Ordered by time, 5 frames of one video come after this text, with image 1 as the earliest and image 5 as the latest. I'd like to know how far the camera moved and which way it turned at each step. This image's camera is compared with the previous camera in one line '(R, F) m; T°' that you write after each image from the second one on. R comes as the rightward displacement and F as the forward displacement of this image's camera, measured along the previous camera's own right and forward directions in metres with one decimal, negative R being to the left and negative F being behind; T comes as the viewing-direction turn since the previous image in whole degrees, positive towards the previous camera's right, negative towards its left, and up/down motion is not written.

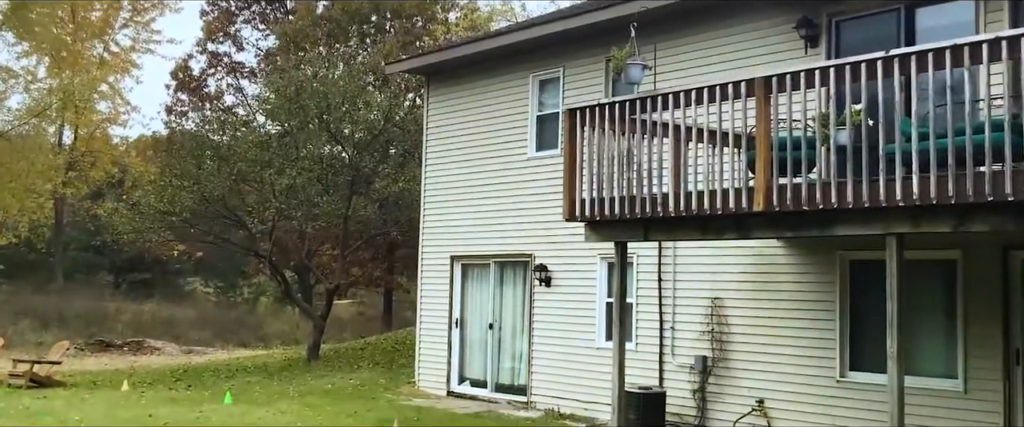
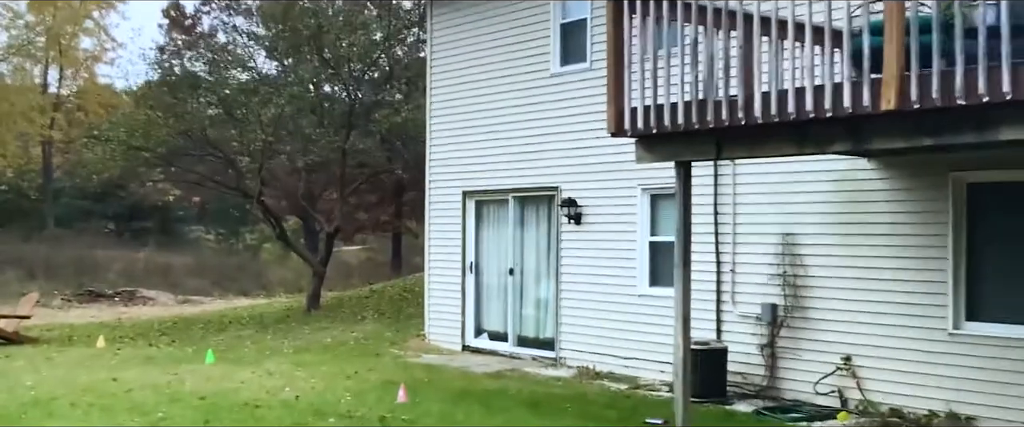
(-0.1, +1.9) m; -1°
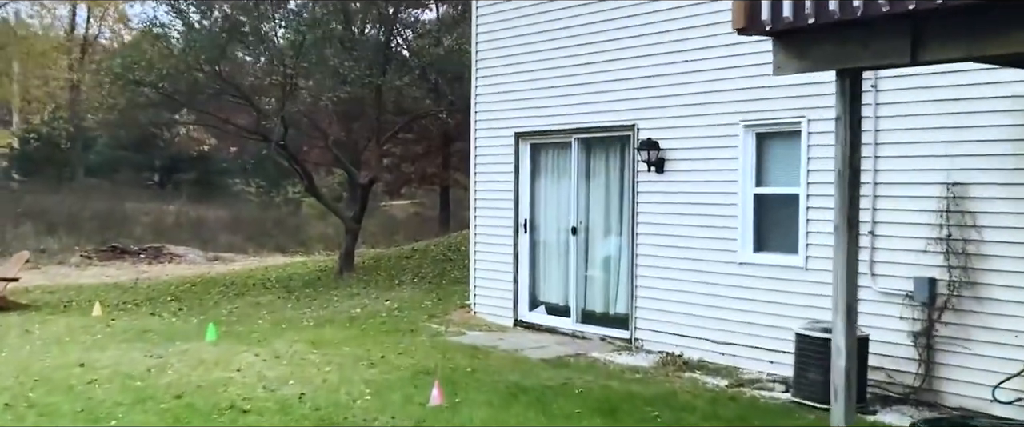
(-0.1, +2.2) m; -3°
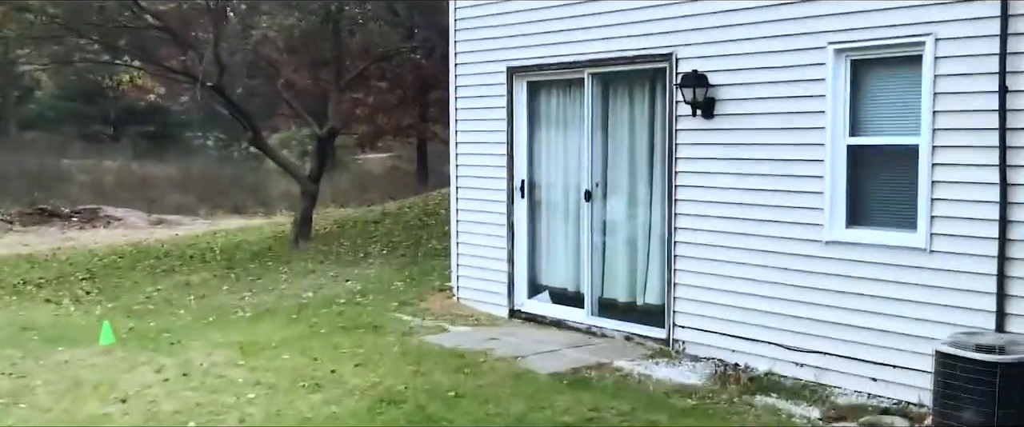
(-0.1, +2.3) m; +1°
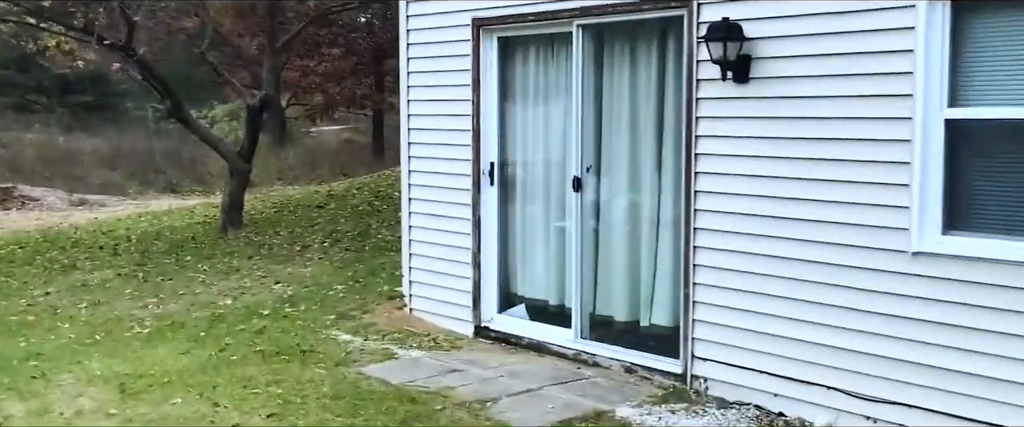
(0.0, +1.7) m; +2°
